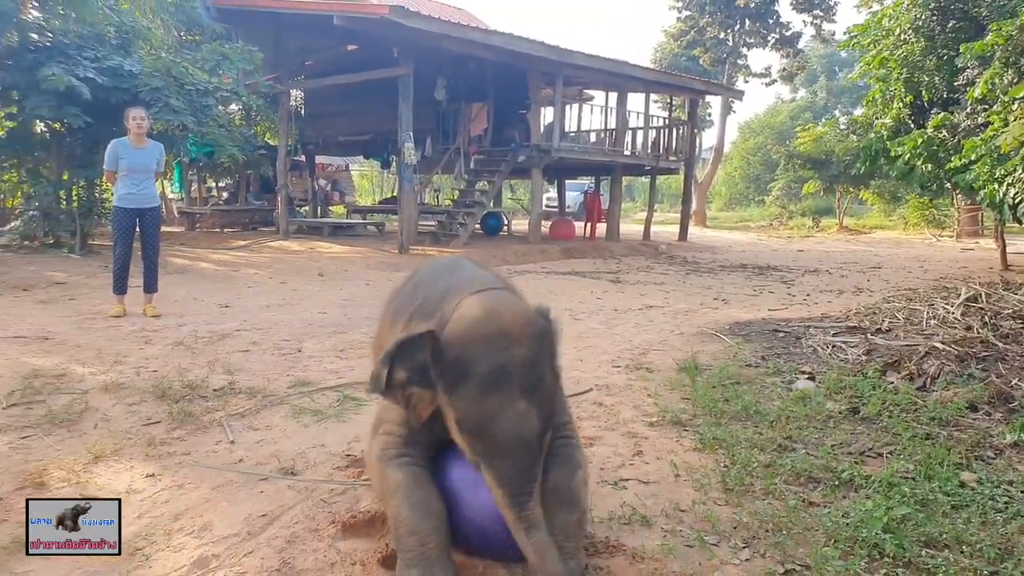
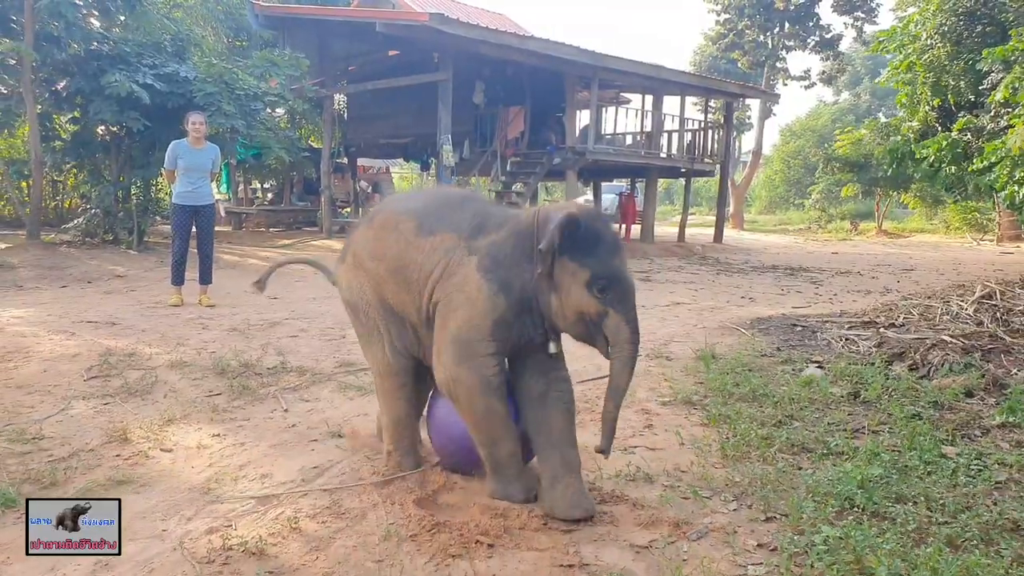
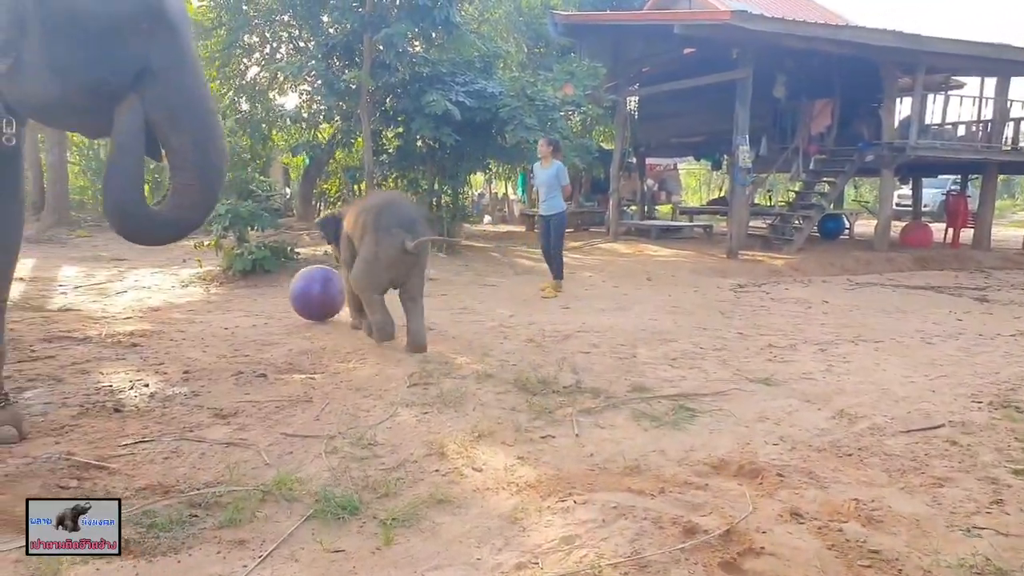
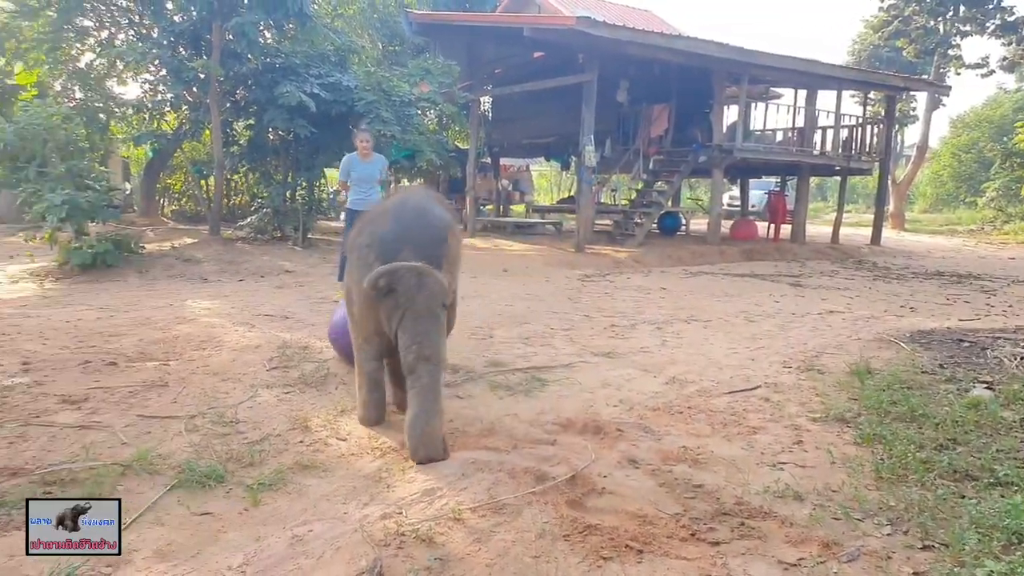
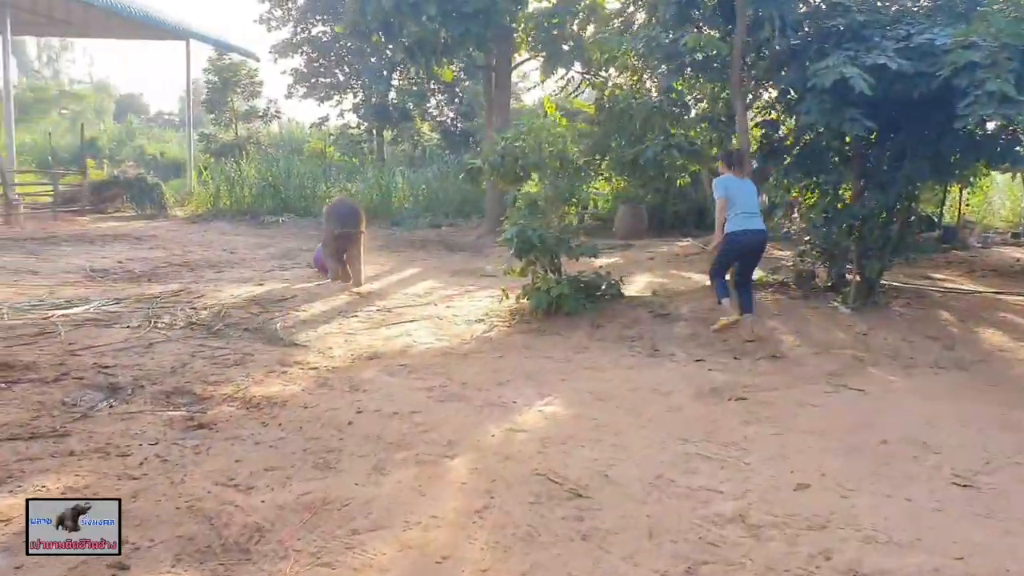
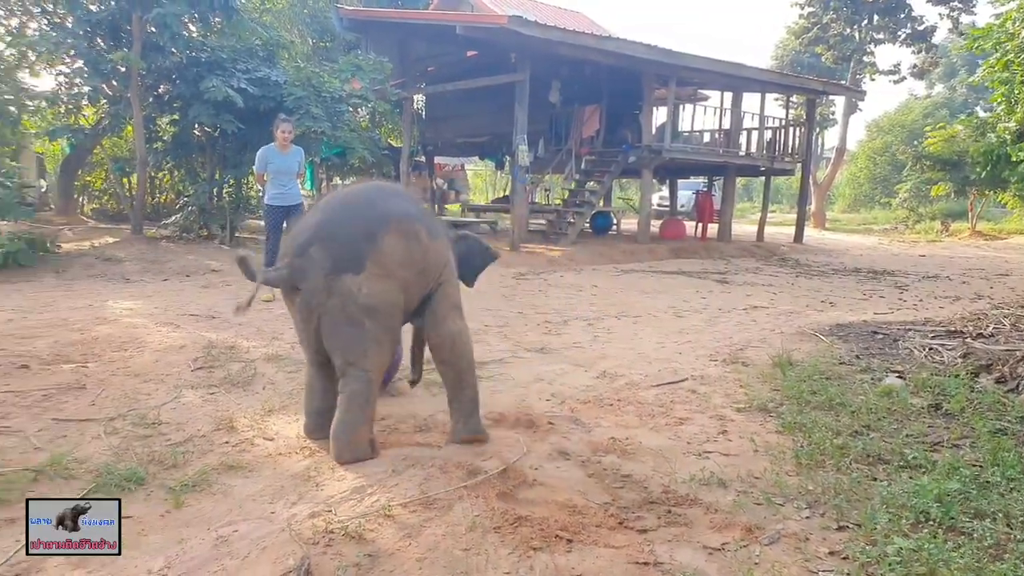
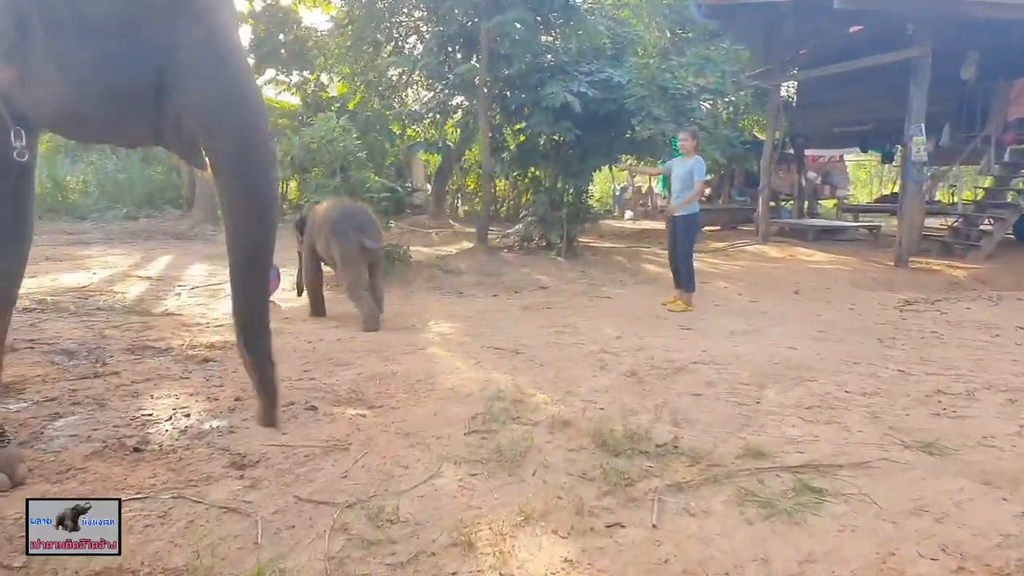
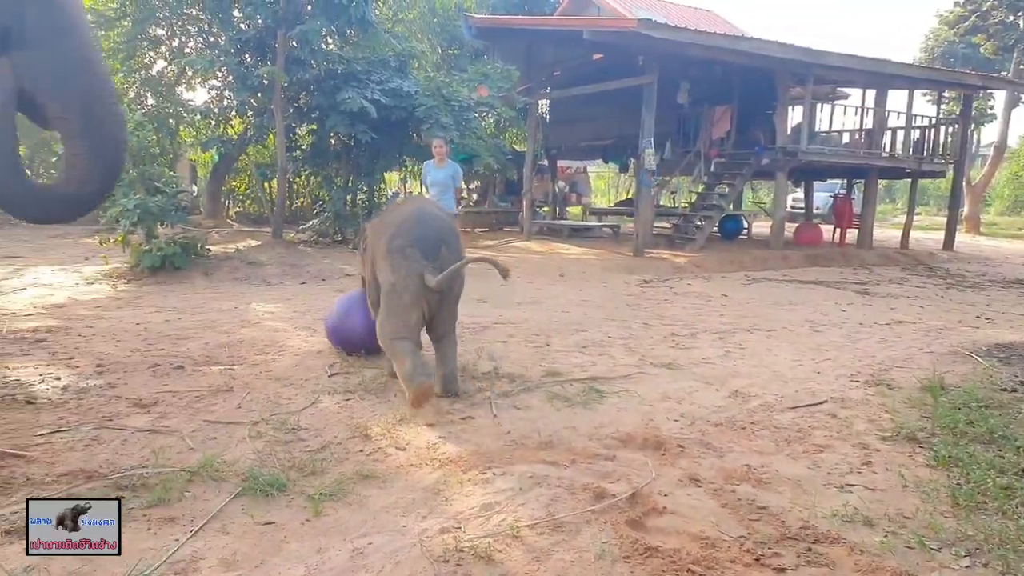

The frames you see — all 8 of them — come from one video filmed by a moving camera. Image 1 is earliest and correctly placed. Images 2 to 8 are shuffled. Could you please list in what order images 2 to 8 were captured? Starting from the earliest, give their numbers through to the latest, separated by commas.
2, 6, 4, 8, 3, 7, 5
